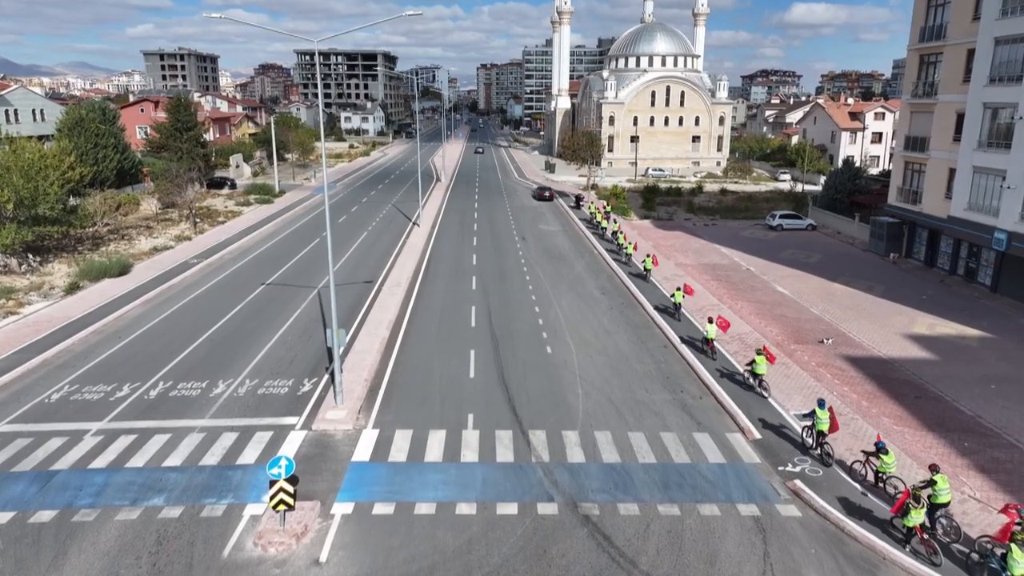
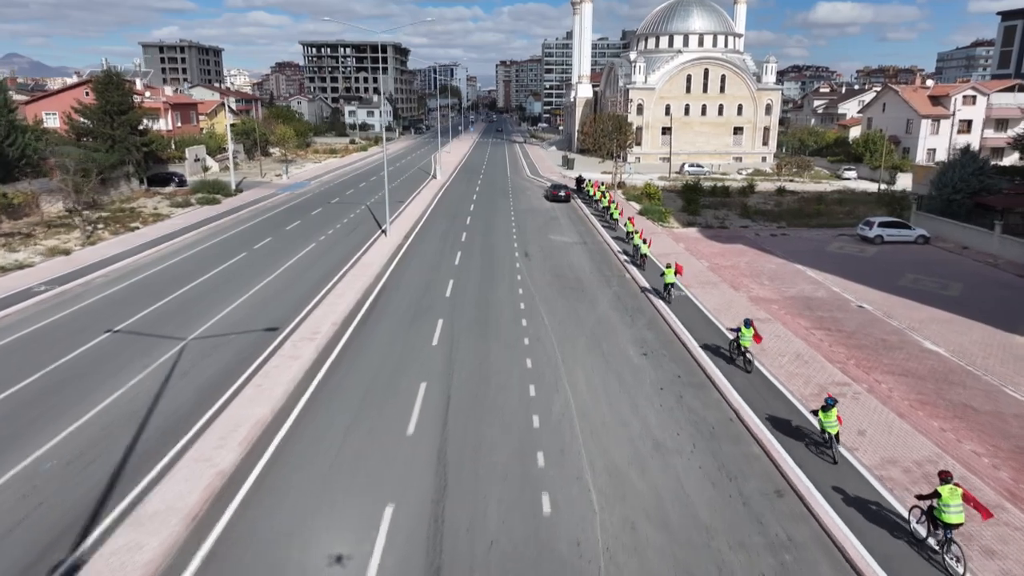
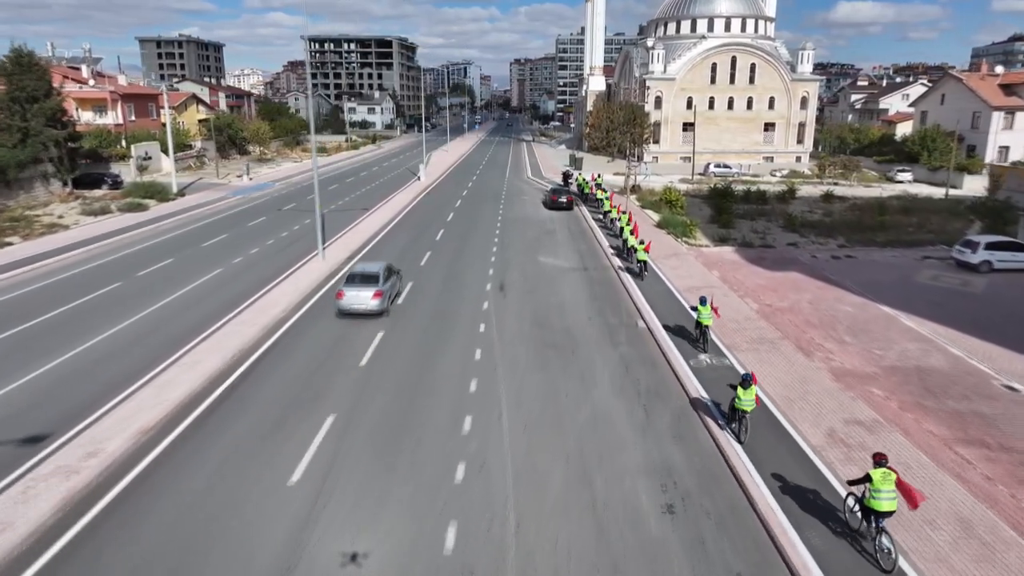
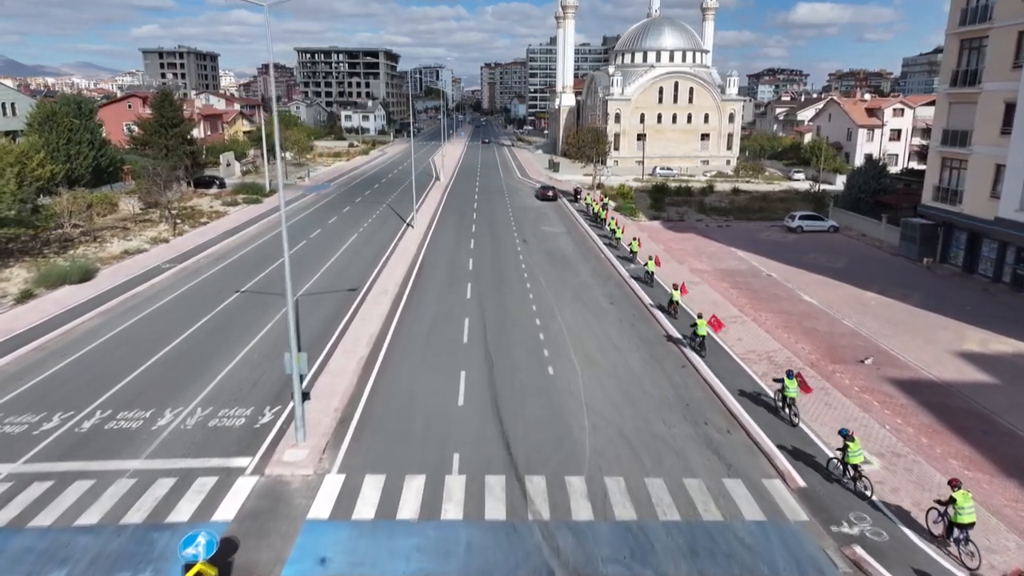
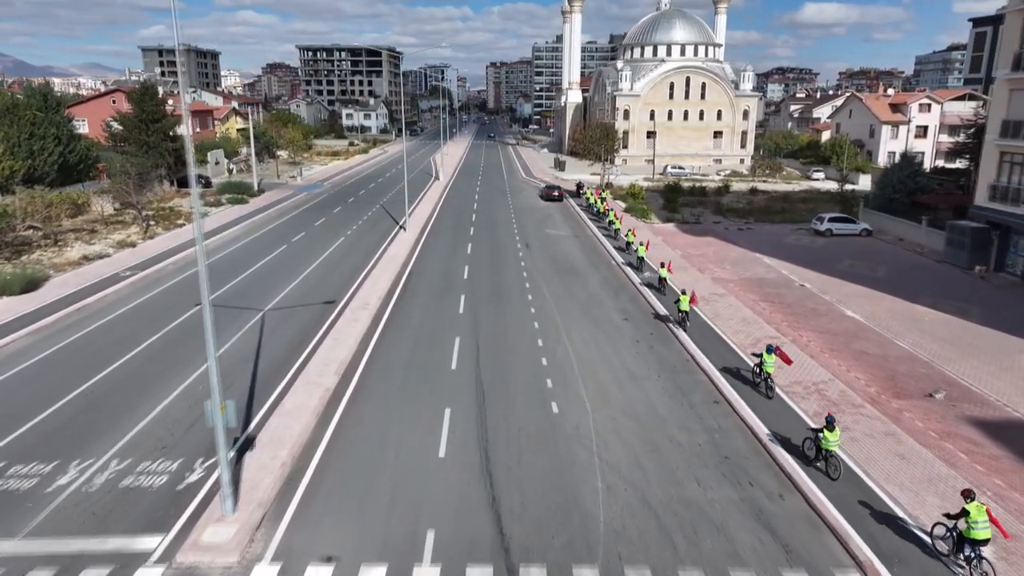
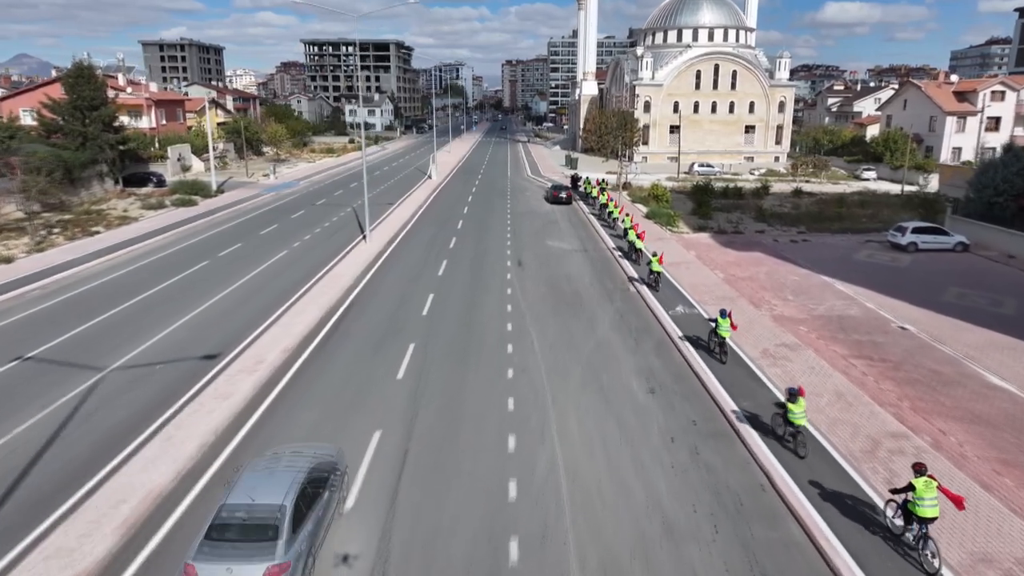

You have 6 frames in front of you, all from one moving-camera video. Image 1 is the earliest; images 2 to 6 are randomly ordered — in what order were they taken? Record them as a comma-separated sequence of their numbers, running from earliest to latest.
4, 5, 2, 6, 3
